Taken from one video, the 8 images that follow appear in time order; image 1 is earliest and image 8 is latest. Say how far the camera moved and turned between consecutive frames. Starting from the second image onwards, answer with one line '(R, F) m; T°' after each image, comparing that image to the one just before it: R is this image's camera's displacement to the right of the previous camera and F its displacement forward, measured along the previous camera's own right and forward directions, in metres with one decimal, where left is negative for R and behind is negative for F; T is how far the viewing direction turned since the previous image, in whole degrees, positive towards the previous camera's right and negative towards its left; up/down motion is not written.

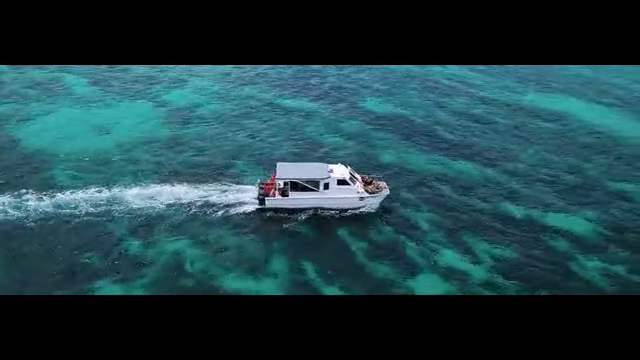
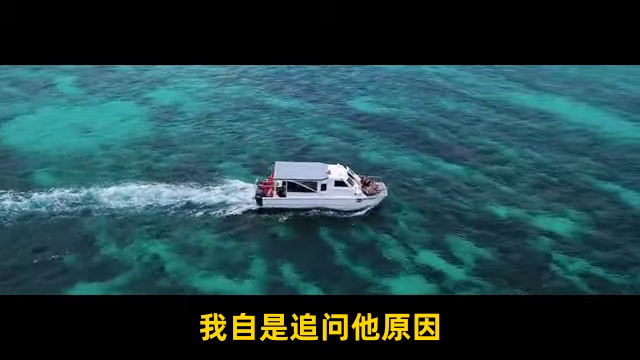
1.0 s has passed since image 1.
(+0.5, +0.1) m; +1°
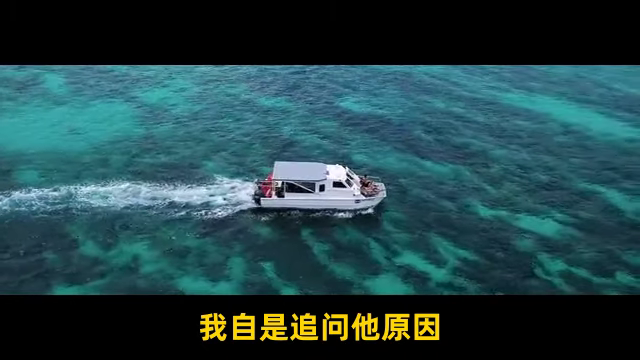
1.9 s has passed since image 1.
(+1.0, +0.2) m; 0°
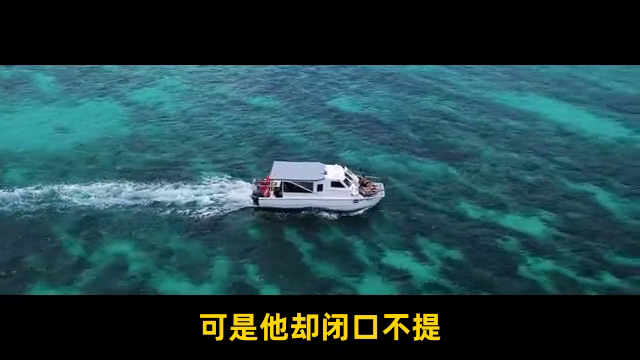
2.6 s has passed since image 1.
(+0.8, +0.1) m; 0°
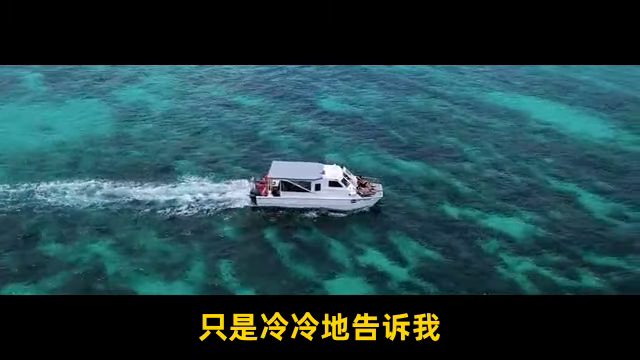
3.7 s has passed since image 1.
(+1.2, +0.3) m; 0°
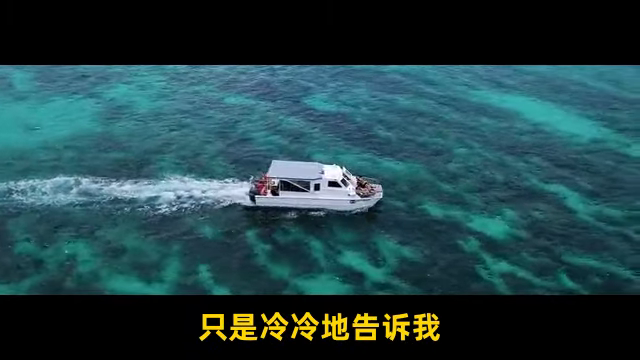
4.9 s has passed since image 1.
(+1.3, +0.3) m; 0°
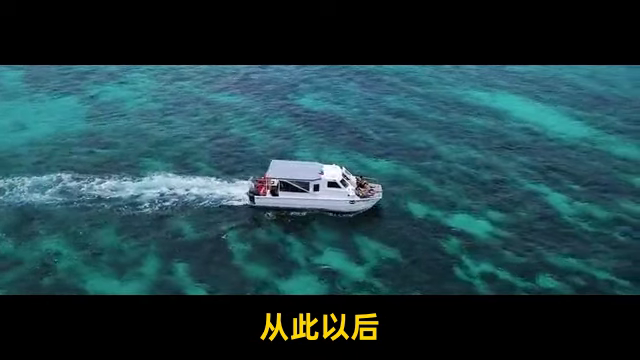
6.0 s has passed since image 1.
(+1.2, +0.3) m; 0°
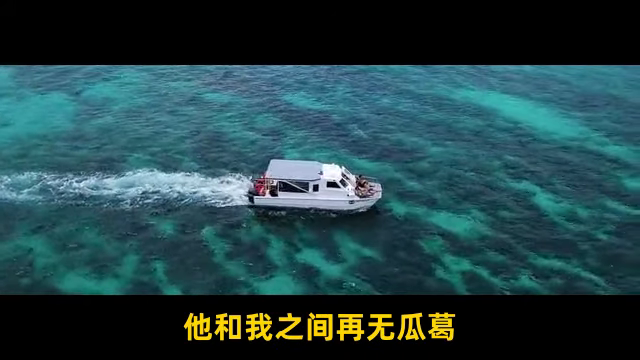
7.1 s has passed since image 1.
(+1.1, +0.4) m; 0°
